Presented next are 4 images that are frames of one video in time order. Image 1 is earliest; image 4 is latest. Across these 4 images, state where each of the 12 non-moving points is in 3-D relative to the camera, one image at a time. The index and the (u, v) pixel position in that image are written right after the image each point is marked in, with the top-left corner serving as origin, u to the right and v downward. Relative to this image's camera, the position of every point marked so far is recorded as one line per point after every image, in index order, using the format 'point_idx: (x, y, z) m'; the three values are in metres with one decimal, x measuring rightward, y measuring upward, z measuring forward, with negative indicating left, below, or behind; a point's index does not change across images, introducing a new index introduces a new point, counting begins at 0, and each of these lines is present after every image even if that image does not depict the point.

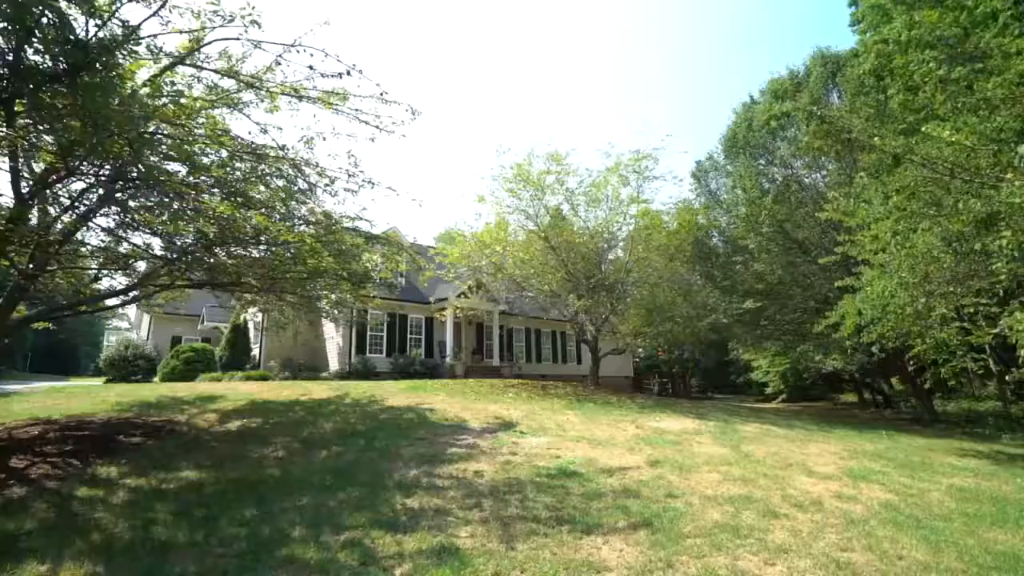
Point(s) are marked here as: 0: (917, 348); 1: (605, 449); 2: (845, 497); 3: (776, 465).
0: (+7.9, -1.2, +11.7) m
1: (+1.3, -2.2, +8.3) m
2: (+3.2, -2.0, +5.9) m
3: (+3.3, -2.2, +7.6) m
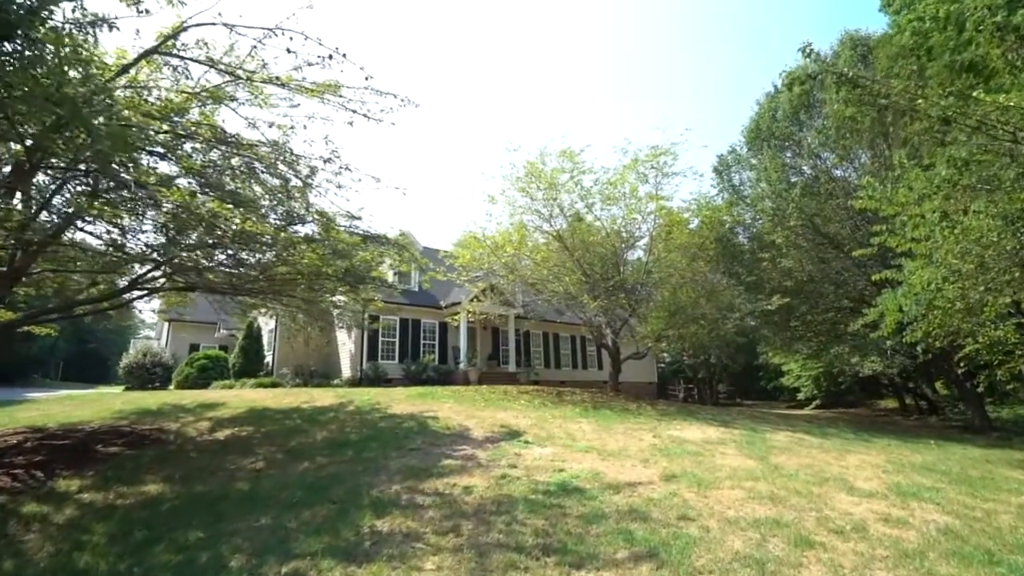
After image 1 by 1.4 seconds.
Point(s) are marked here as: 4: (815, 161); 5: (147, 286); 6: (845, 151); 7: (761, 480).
0: (+8.0, -1.1, +10.6) m
1: (+1.3, -2.1, +7.5) m
2: (+3.1, -1.9, +5.0) m
3: (+3.3, -2.1, +6.7) m
4: (+8.3, +3.5, +16.7) m
5: (-7.0, 0.0, +11.4) m
6: (+8.7, +3.5, +15.9) m
7: (+2.7, -2.1, +6.5) m
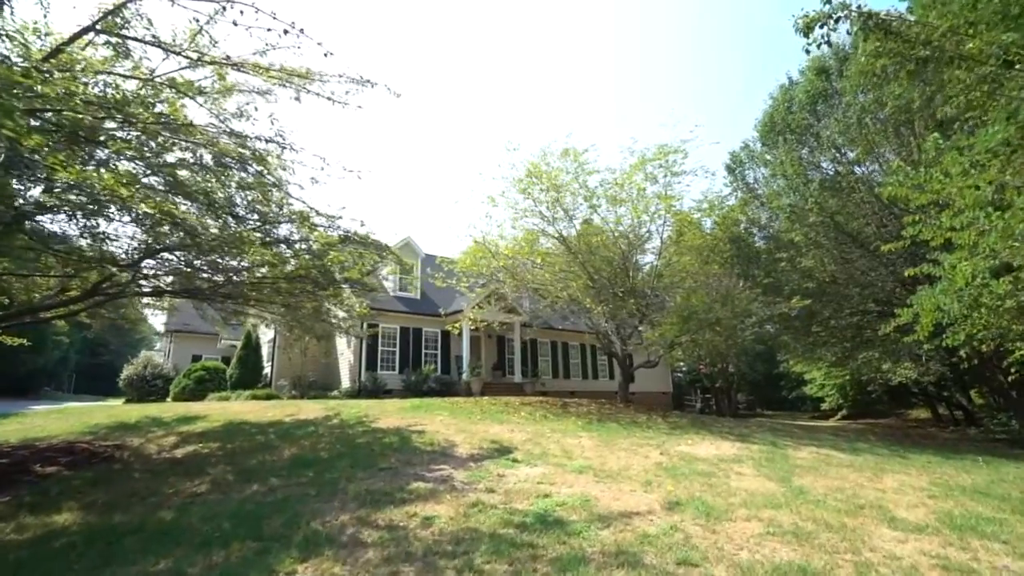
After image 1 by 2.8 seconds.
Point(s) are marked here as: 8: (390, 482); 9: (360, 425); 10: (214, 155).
0: (+7.9, -1.0, +9.5) m
1: (+1.1, -2.1, +6.5) m
2: (+2.9, -1.8, +3.9) m
3: (+3.1, -2.0, +5.6) m
4: (+8.3, +3.4, +15.6) m
5: (-7.1, -0.1, +10.7) m
6: (+8.6, +3.4, +14.8) m
7: (+2.5, -2.0, +5.5) m
8: (-1.3, -2.1, +6.5) m
9: (-2.8, -2.5, +11.0) m
10: (-4.3, +1.9, +8.6) m
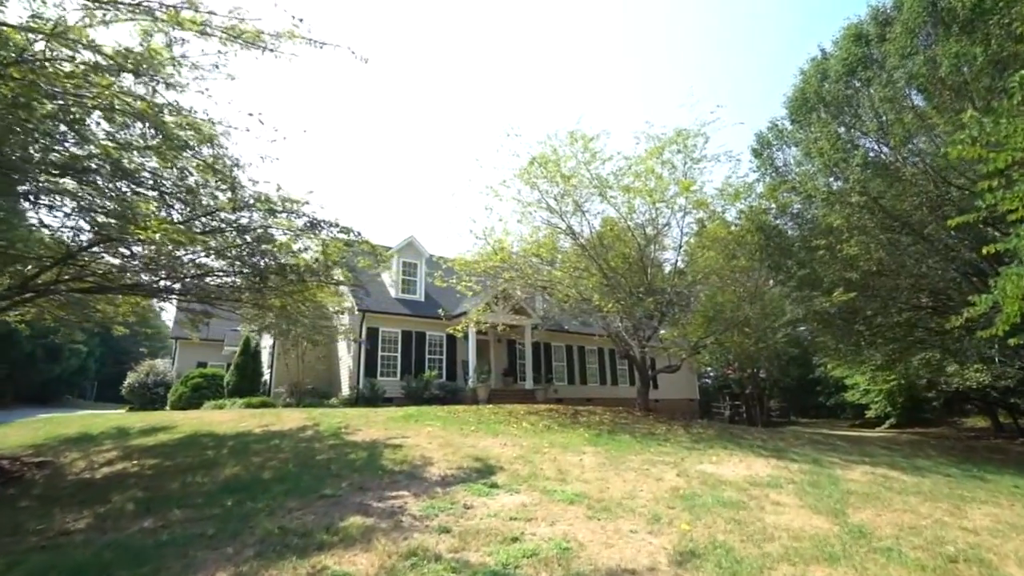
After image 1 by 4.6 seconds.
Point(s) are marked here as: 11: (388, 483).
0: (+7.7, -0.8, +7.7) m
1: (+0.8, -1.9, +4.9) m
2: (+2.5, -1.6, +2.3) m
3: (+2.7, -1.8, +4.0) m
4: (+8.4, +3.6, +13.9) m
5: (-7.3, 0.0, +9.5) m
6: (+8.7, +3.6, +13.0) m
7: (+2.1, -1.8, +3.9) m
8: (-1.6, -1.9, +5.0) m
9: (-2.8, -2.4, +9.7) m
10: (-4.5, +2.0, +7.3) m
11: (-1.3, -2.0, +6.4) m
